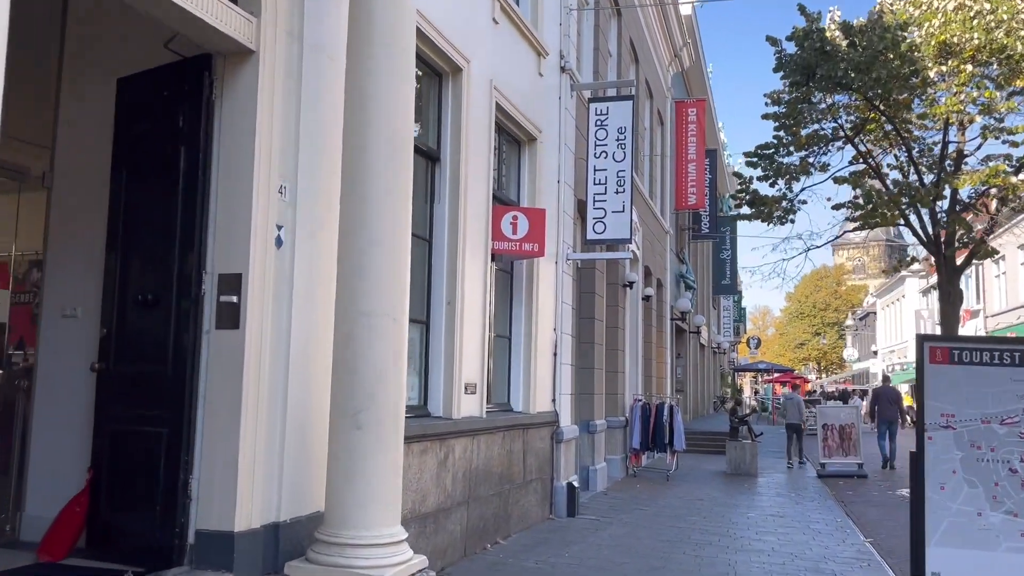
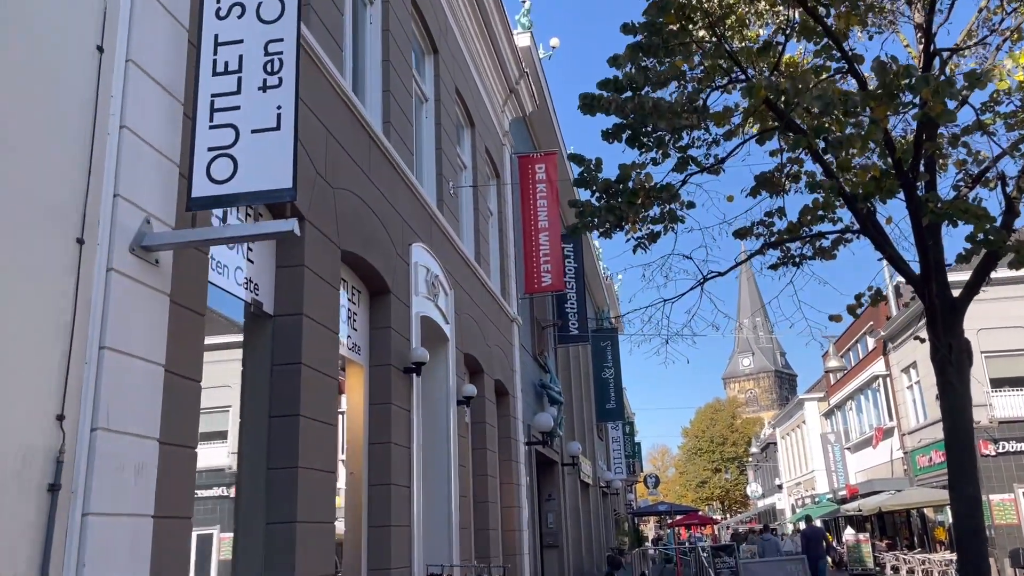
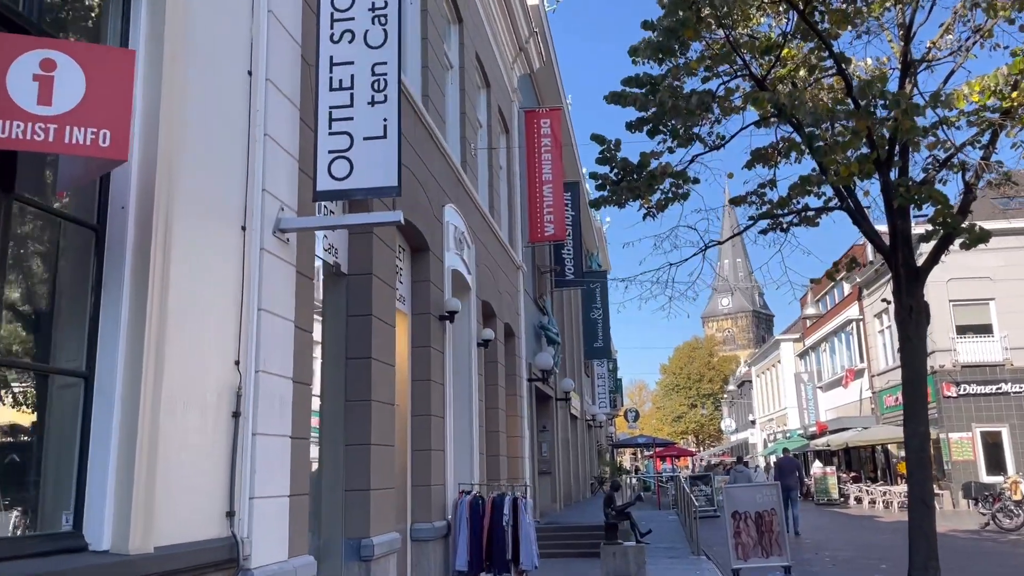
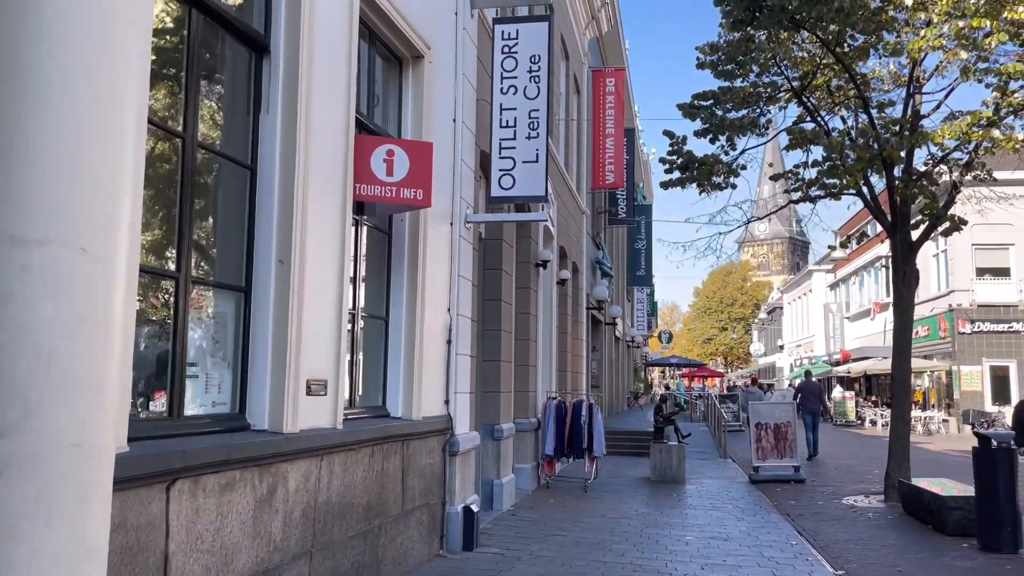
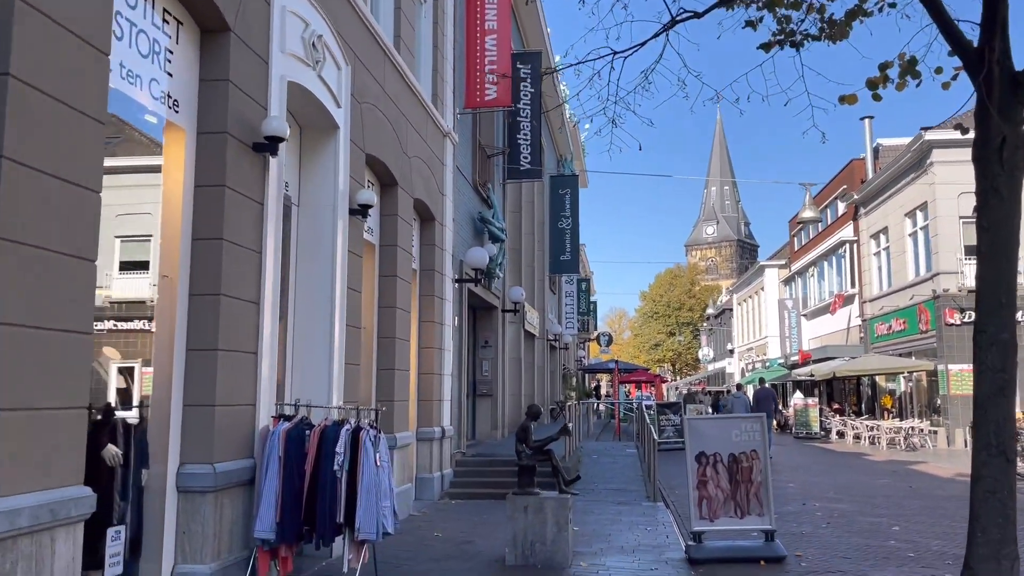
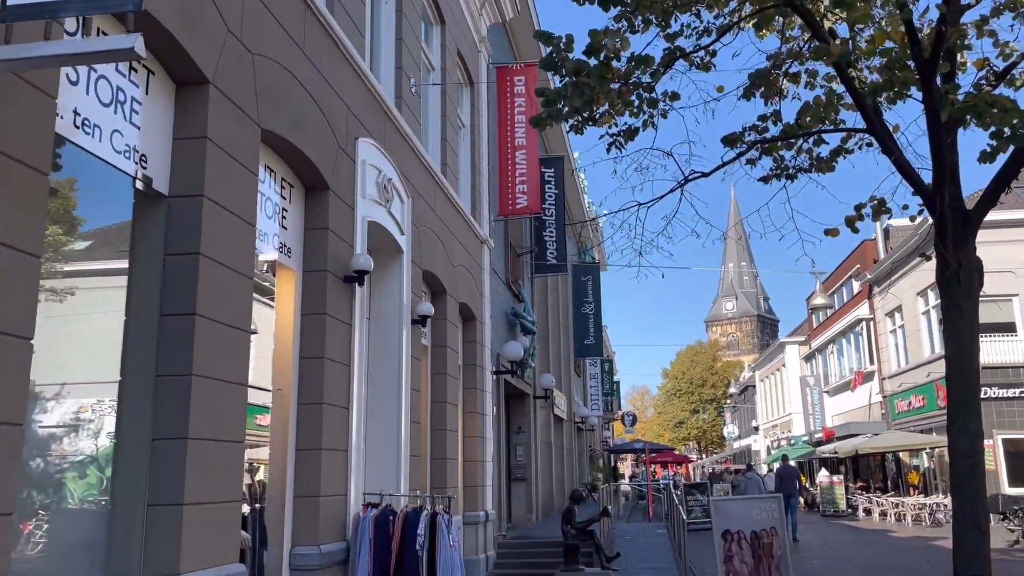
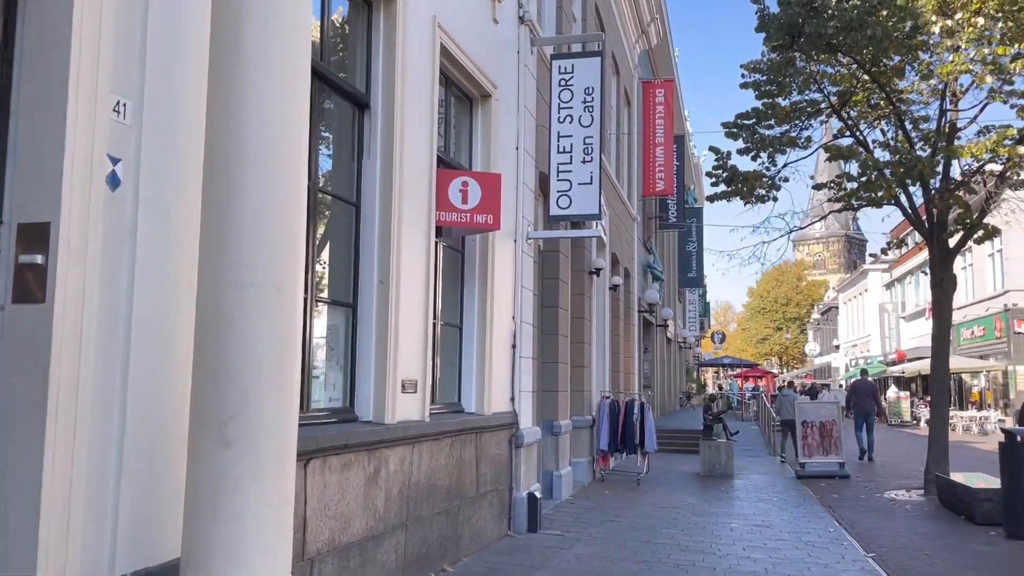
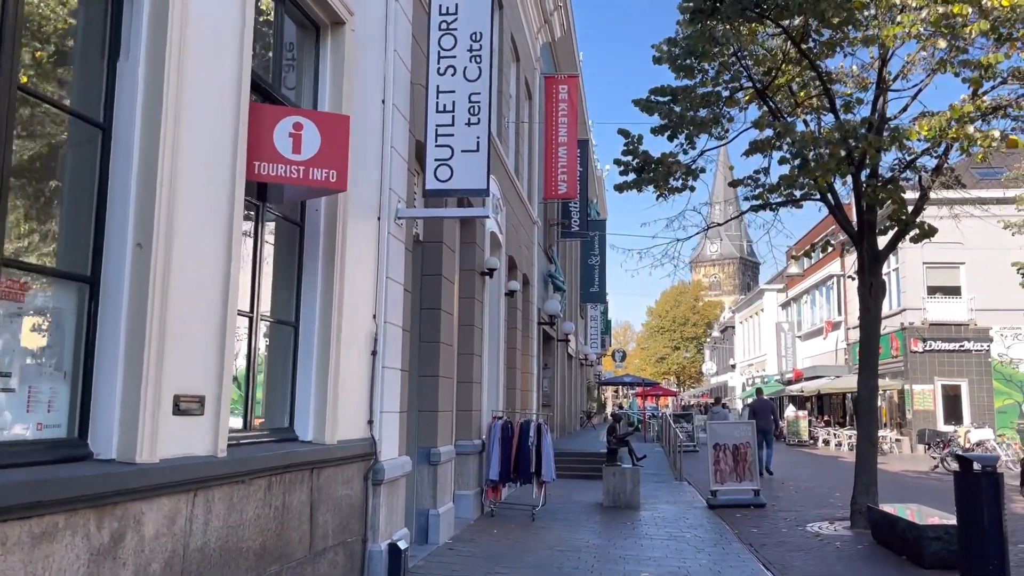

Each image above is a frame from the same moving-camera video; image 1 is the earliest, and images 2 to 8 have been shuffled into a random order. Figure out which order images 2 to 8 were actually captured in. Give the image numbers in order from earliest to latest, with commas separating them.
7, 4, 8, 3, 2, 6, 5
